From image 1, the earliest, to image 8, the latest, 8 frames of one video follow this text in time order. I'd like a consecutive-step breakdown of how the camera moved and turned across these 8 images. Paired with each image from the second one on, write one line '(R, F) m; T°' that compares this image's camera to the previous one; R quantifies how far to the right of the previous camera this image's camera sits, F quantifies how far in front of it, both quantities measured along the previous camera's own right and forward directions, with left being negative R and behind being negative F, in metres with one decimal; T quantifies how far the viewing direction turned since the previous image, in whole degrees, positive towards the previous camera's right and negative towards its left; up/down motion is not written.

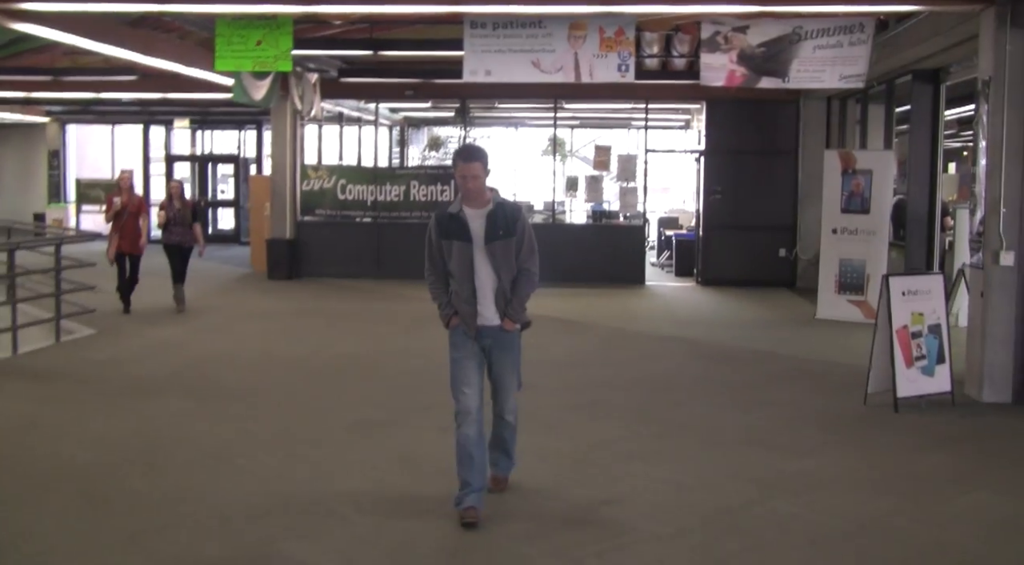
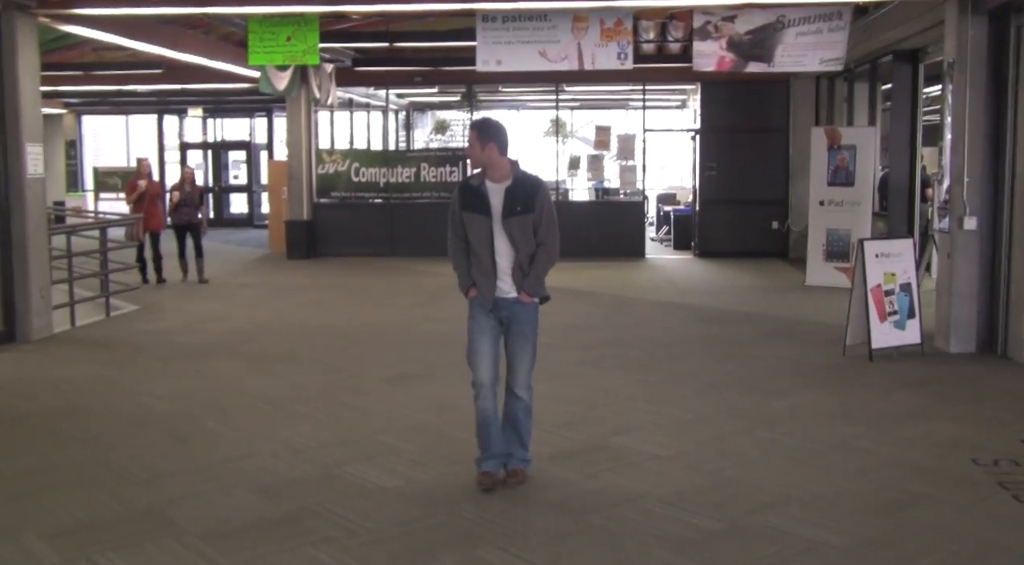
(-0.1, -0.7) m; 0°
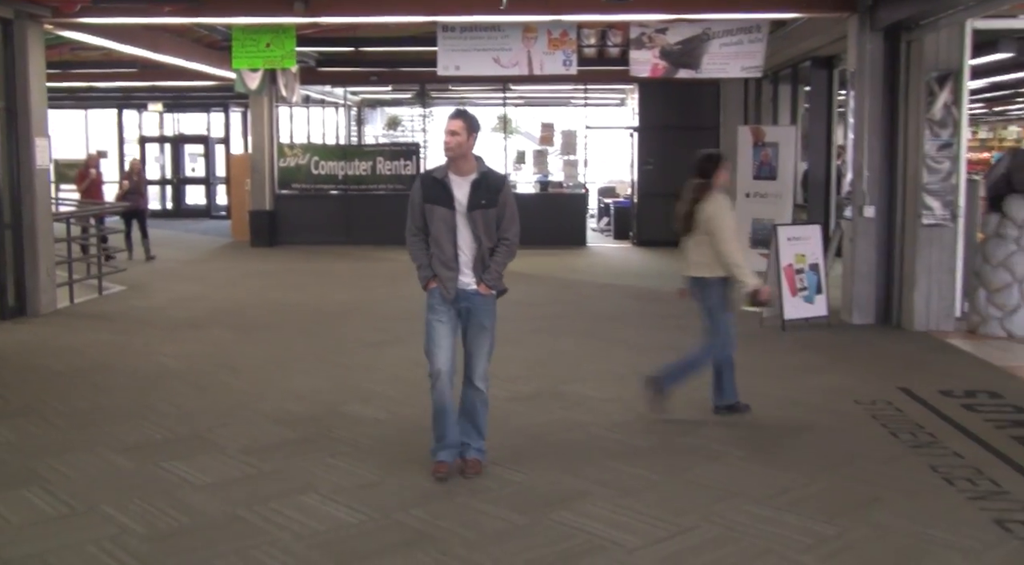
(-0.2, -0.9) m; +4°
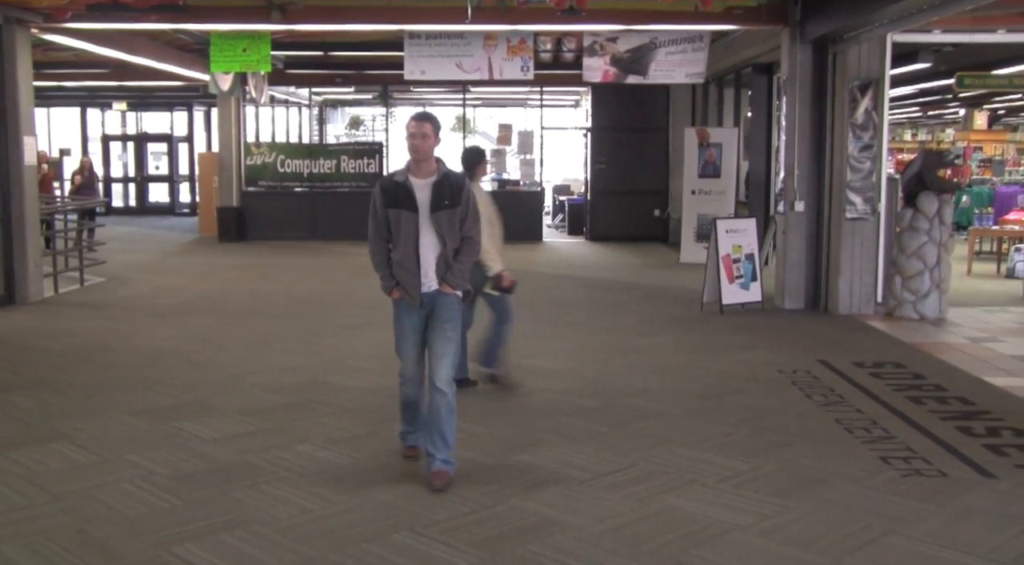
(0.0, -0.6) m; +3°
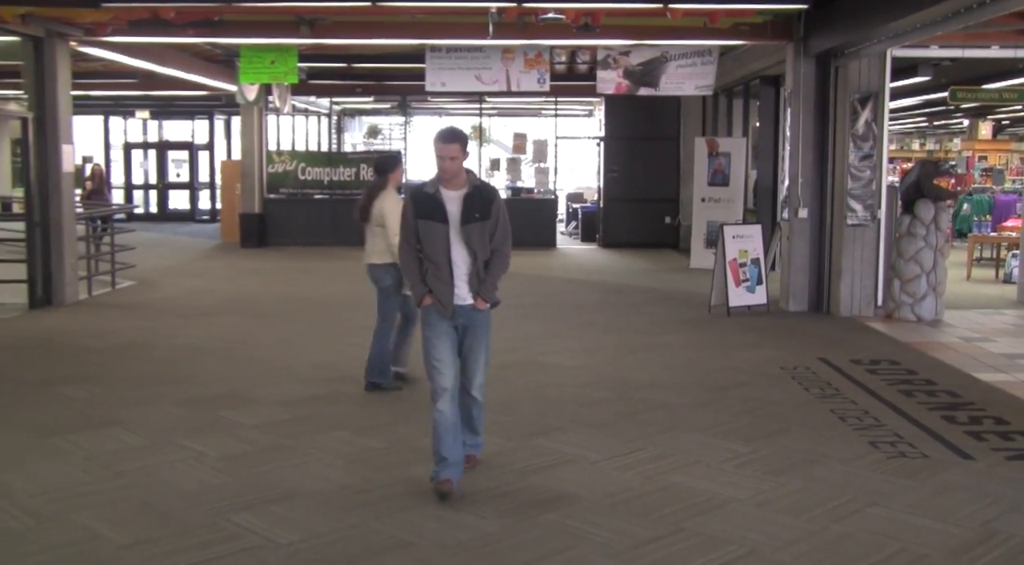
(-0.1, -0.4) m; -1°
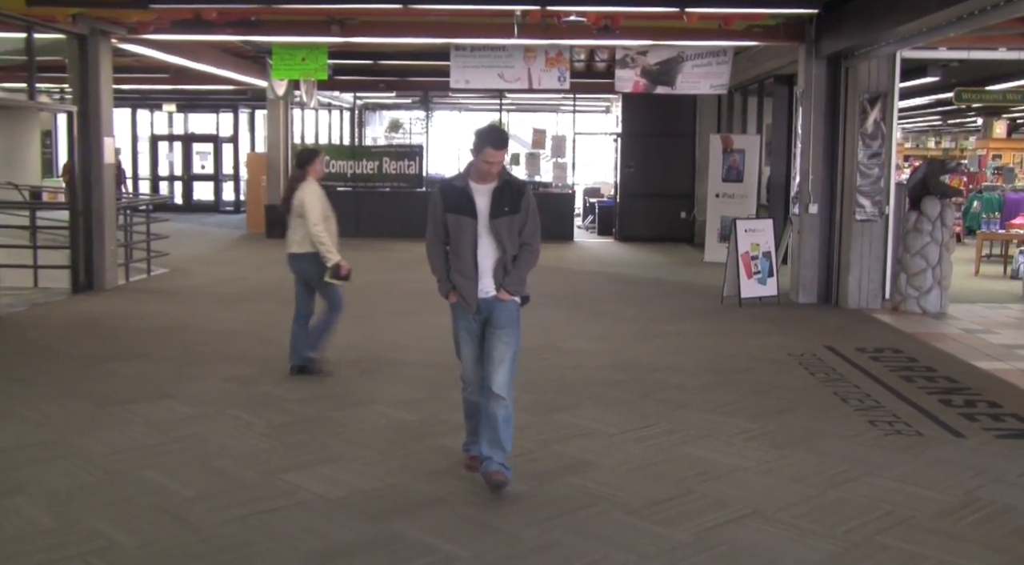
(-0.1, -0.4) m; -1°
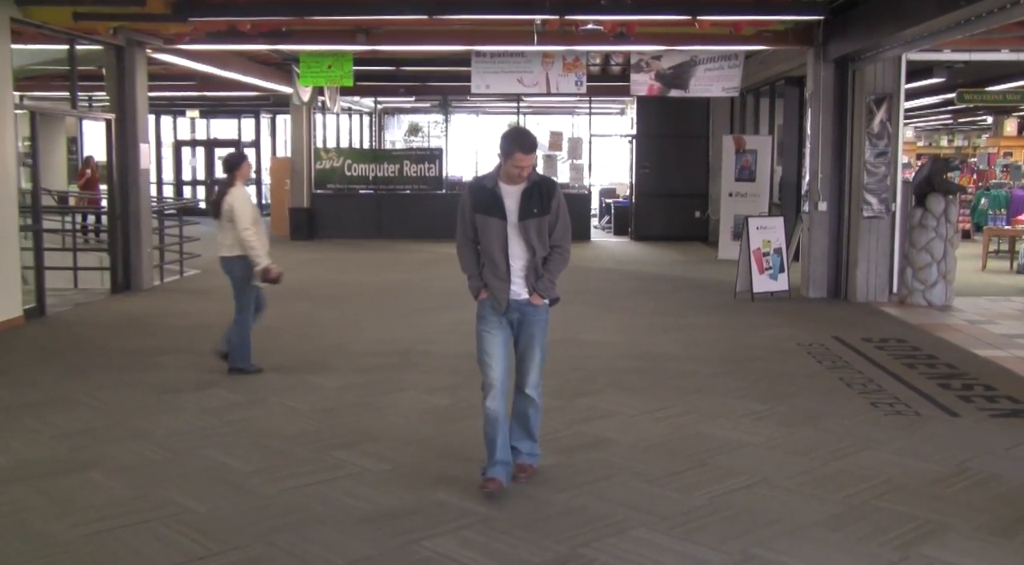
(-0.1, -0.4) m; -1°
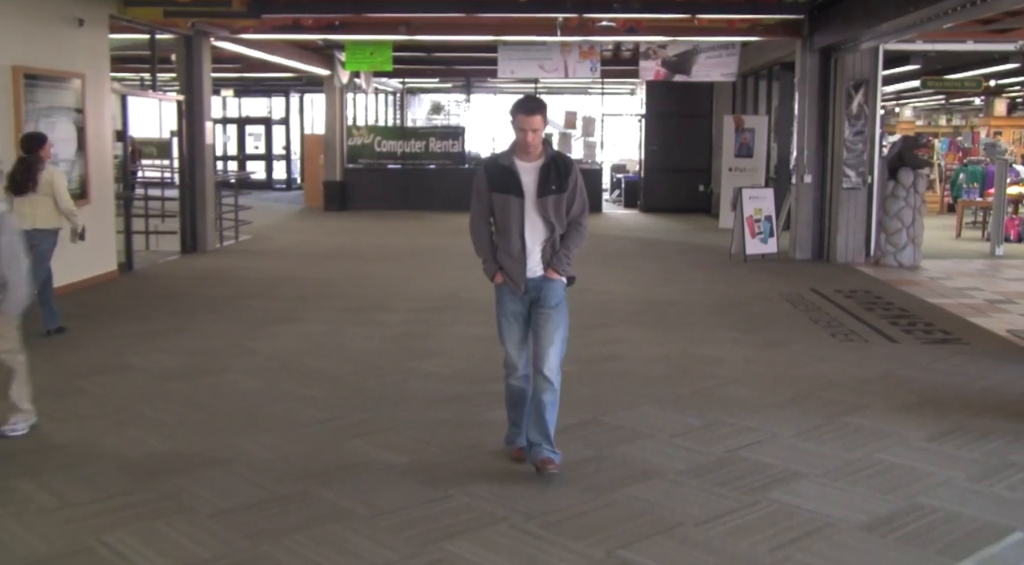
(-0.2, -1.3) m; -1°
